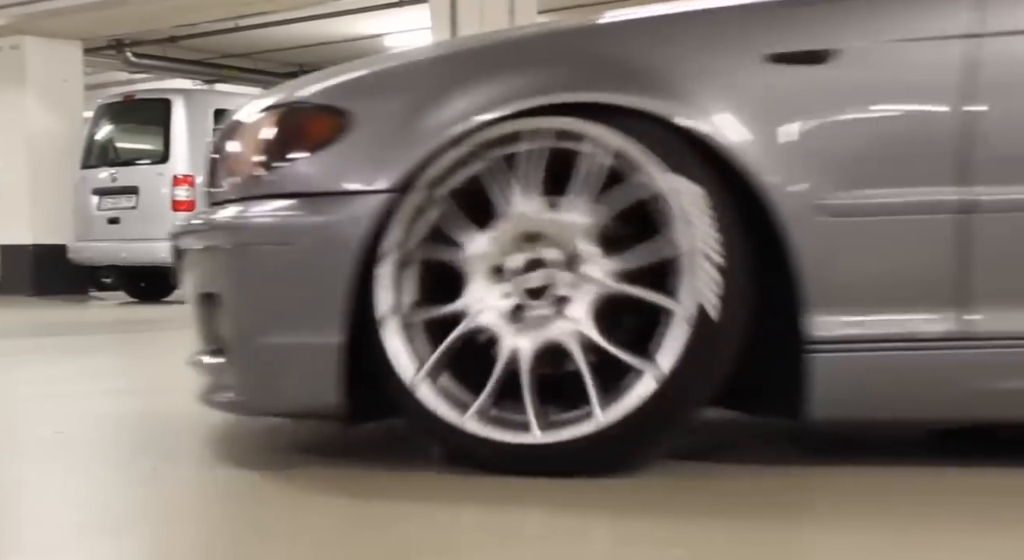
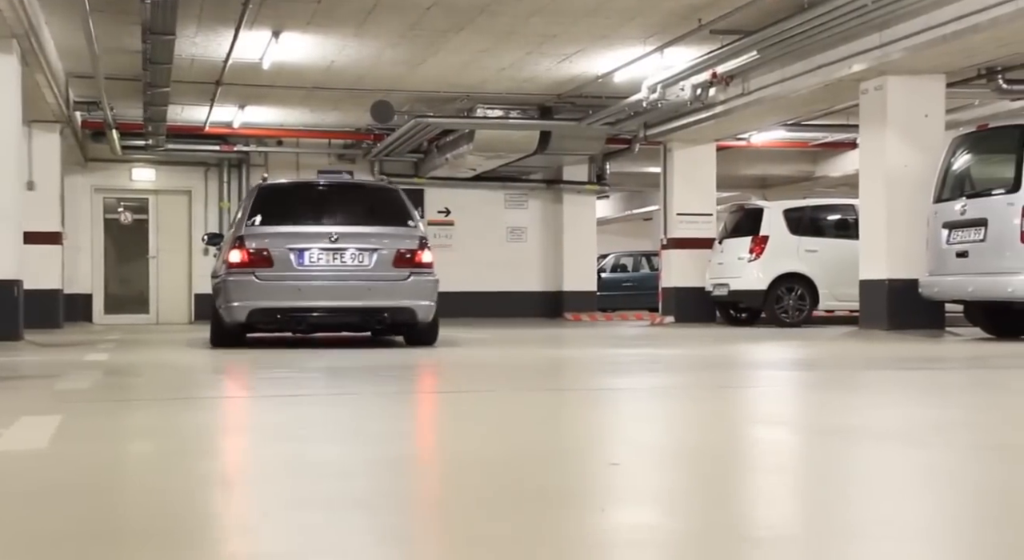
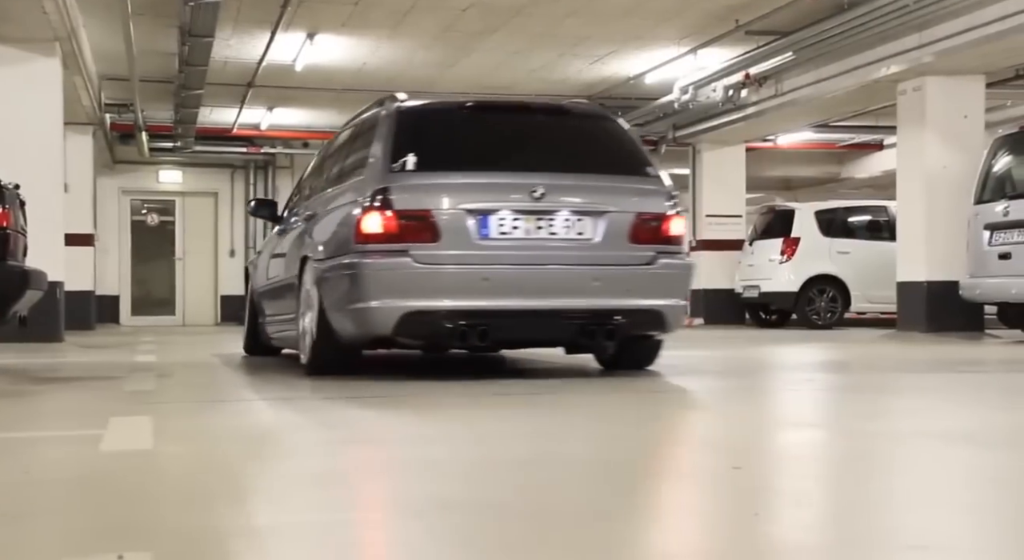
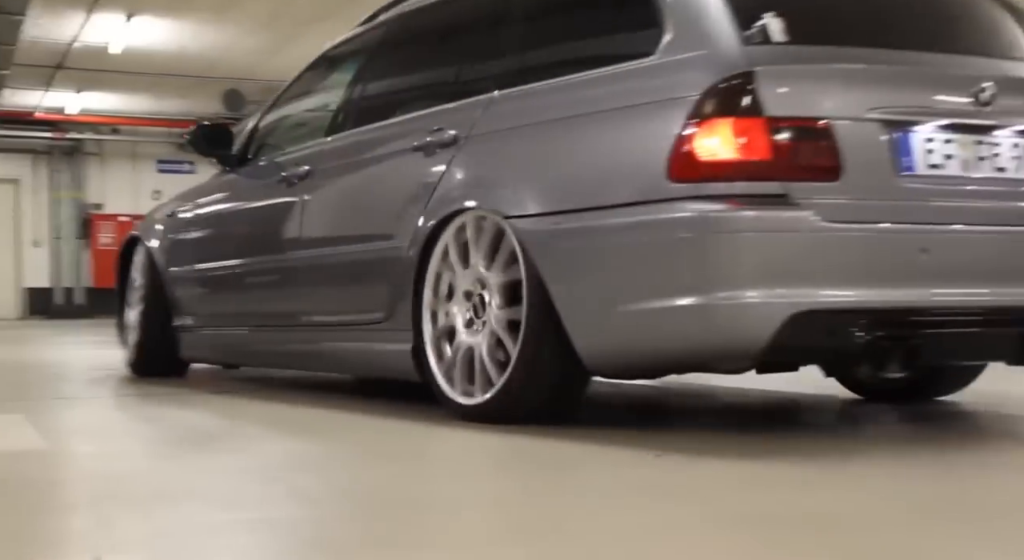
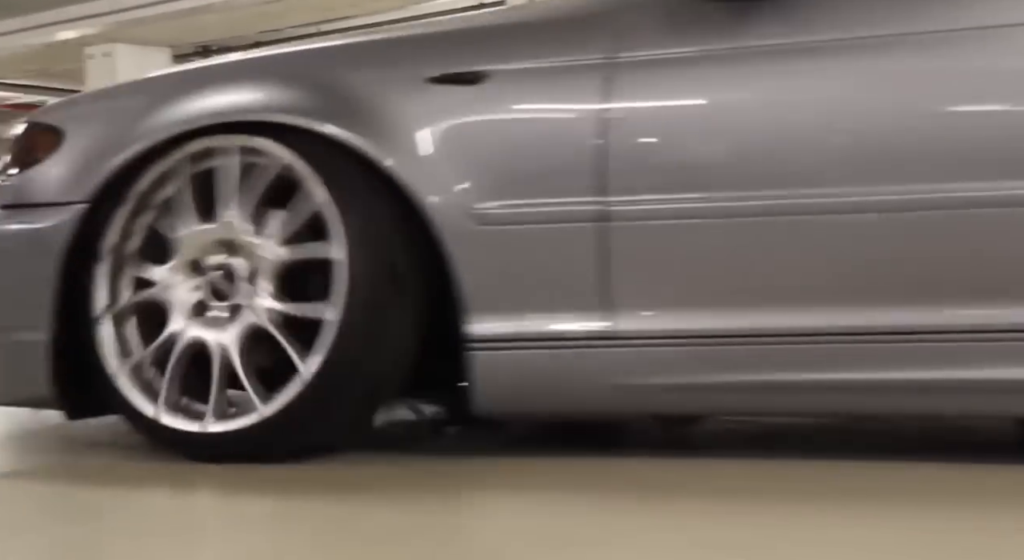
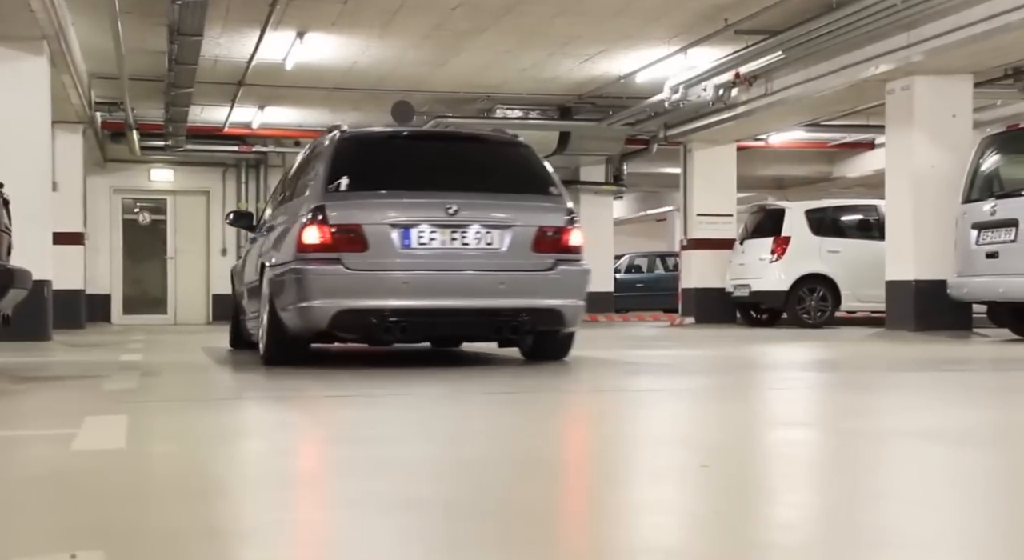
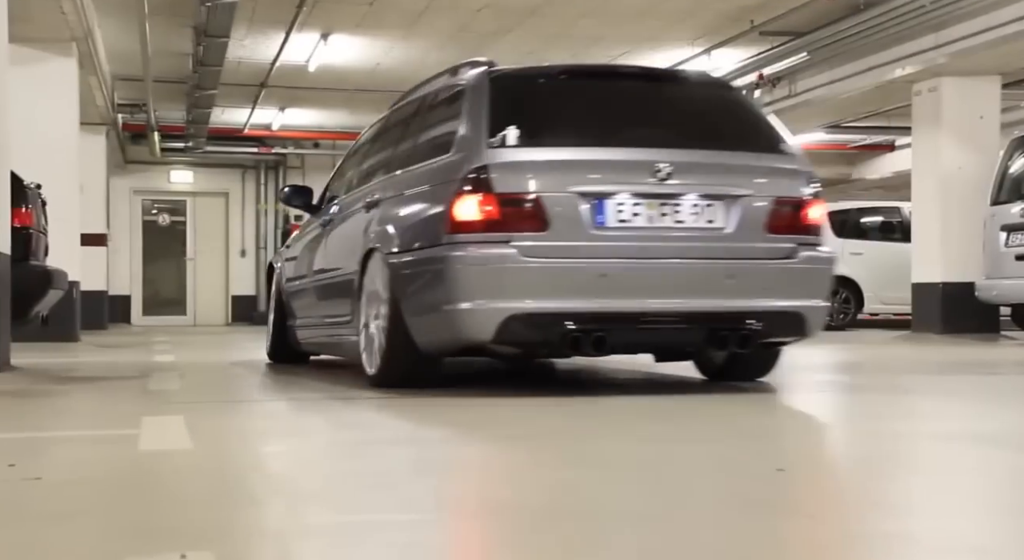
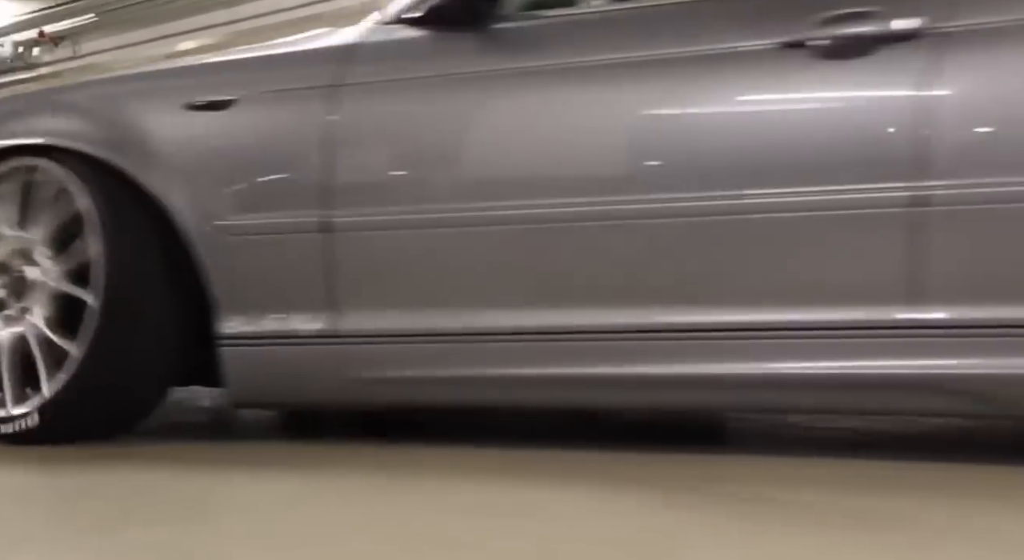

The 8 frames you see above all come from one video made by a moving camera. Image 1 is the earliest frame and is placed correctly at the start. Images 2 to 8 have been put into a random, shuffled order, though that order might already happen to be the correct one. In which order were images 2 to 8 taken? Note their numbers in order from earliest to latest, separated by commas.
5, 8, 4, 7, 3, 6, 2
